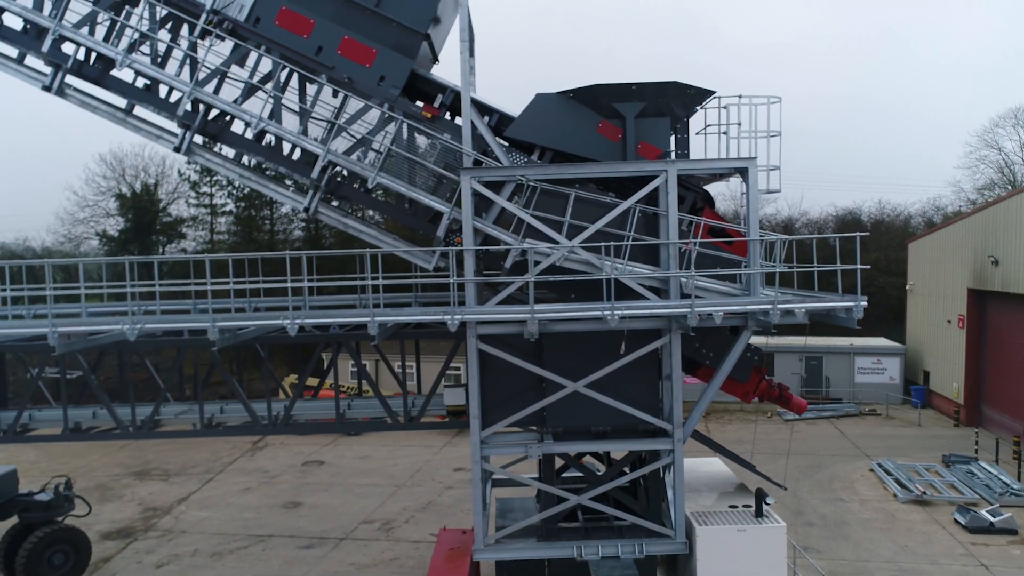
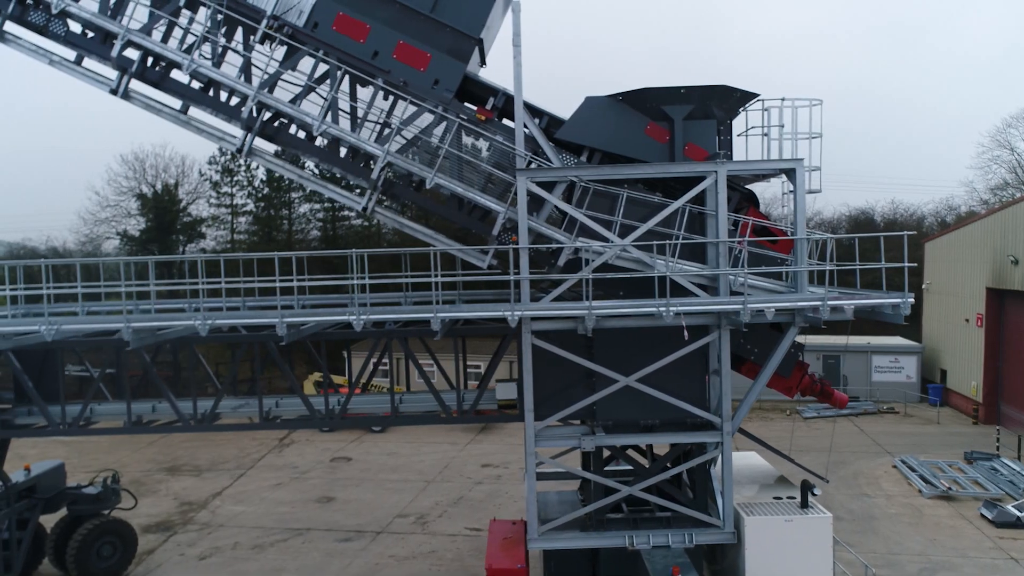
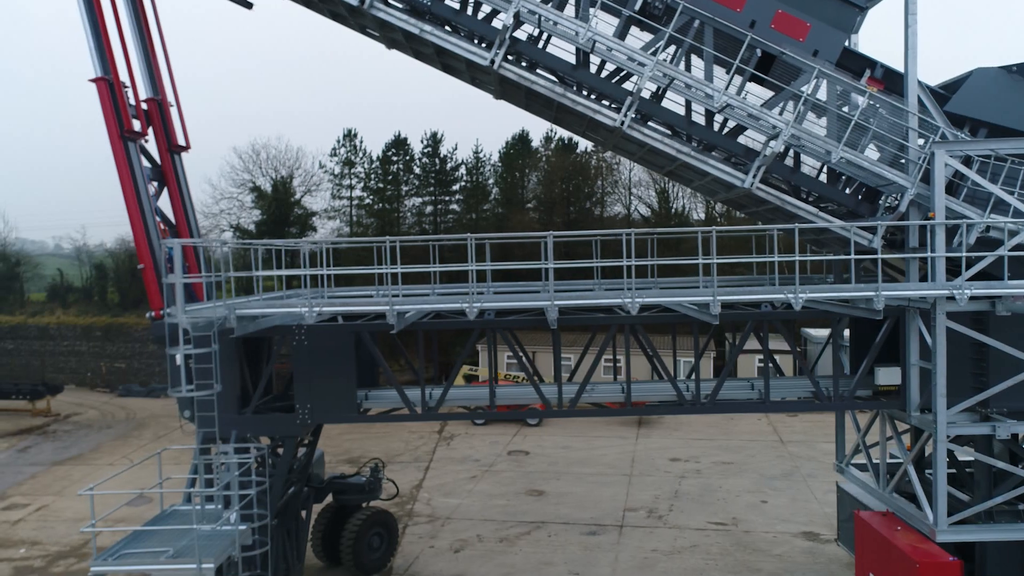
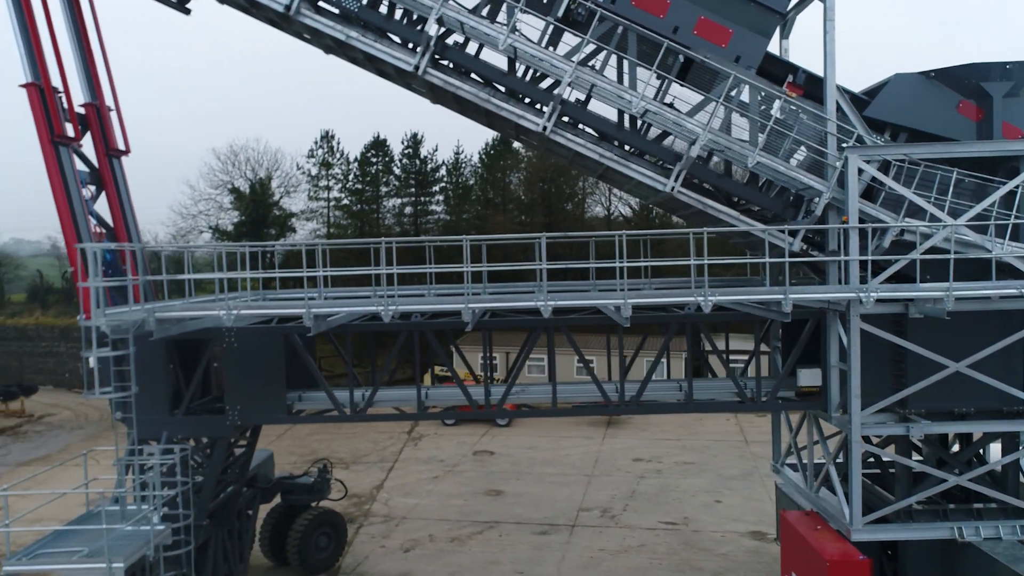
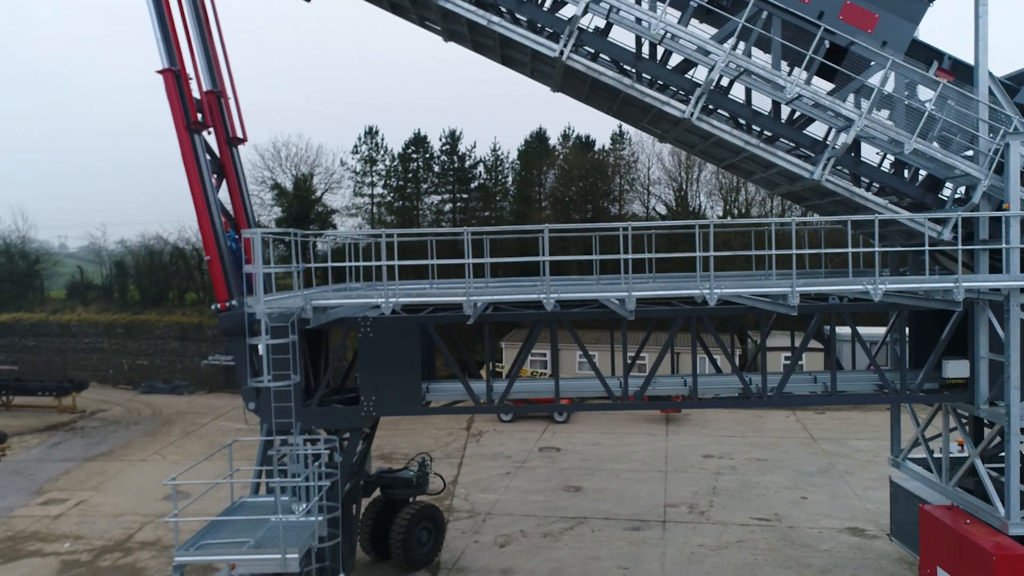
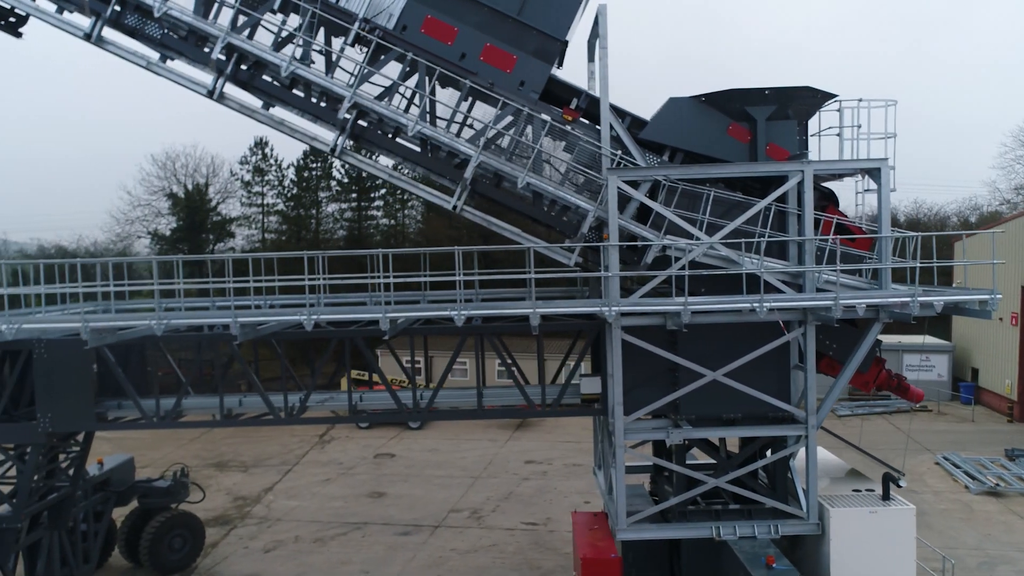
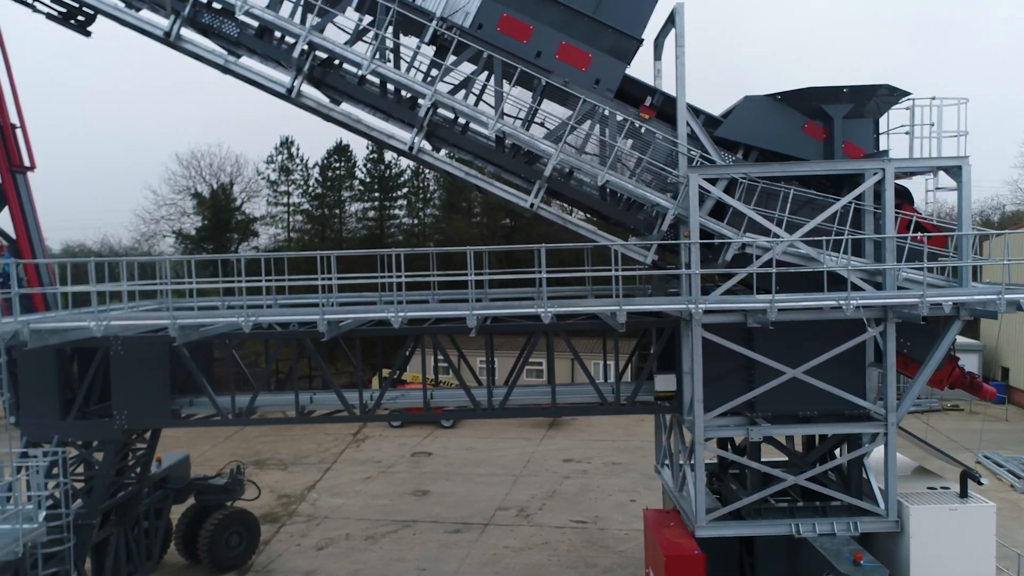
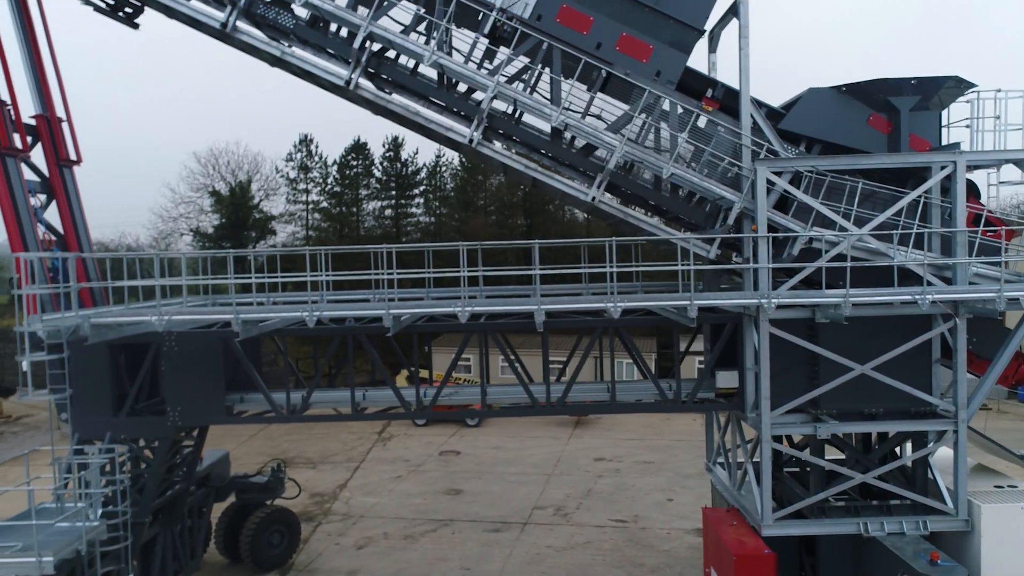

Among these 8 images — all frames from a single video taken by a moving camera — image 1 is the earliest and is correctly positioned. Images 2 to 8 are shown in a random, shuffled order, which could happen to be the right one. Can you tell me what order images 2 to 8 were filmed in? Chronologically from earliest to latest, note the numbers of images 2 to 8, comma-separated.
2, 6, 7, 8, 4, 3, 5
